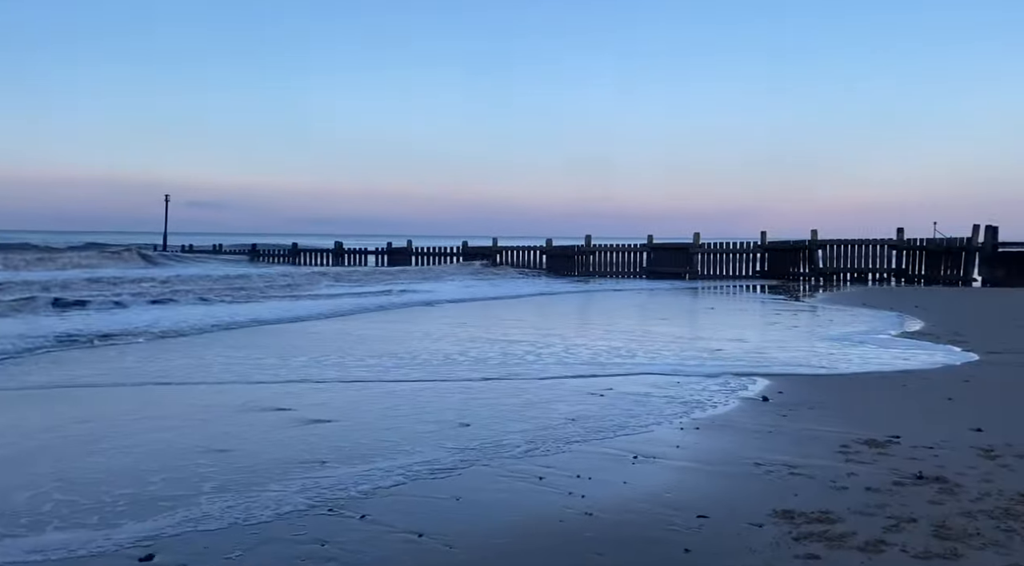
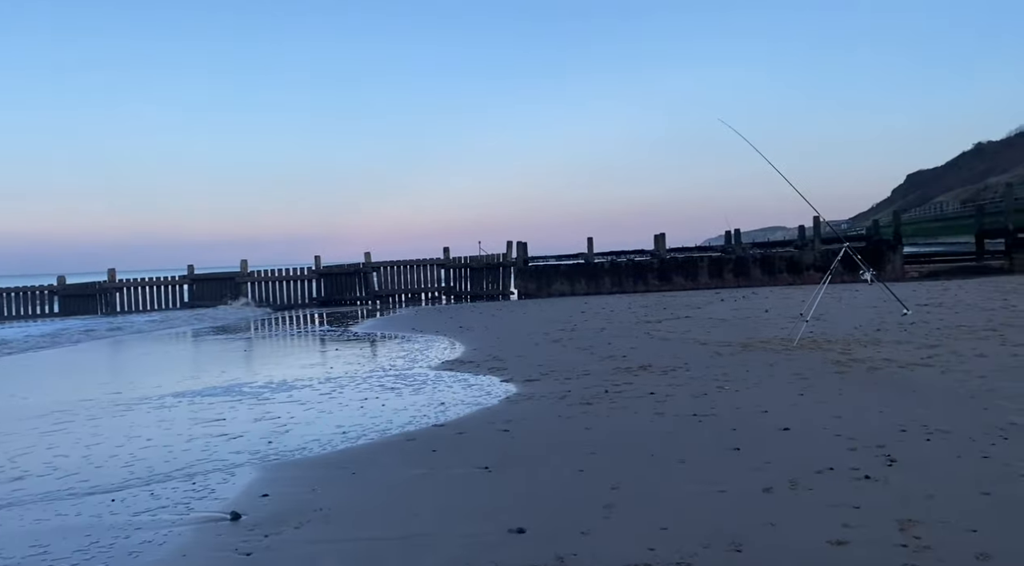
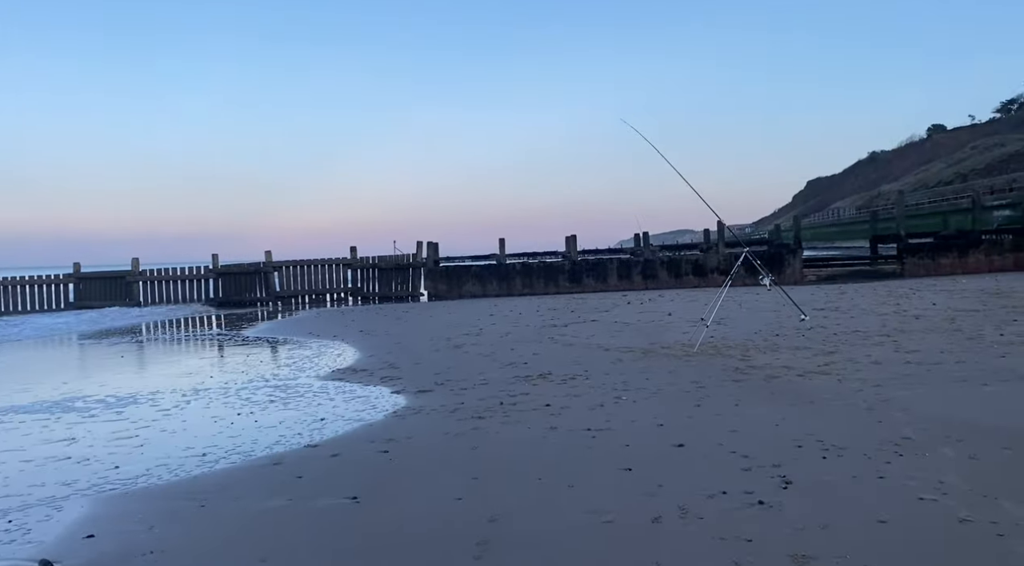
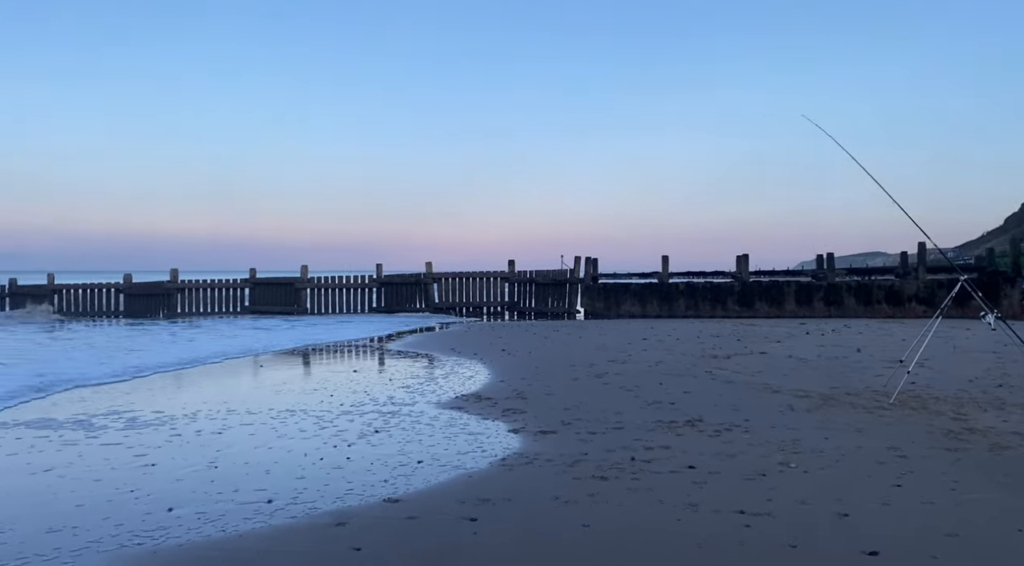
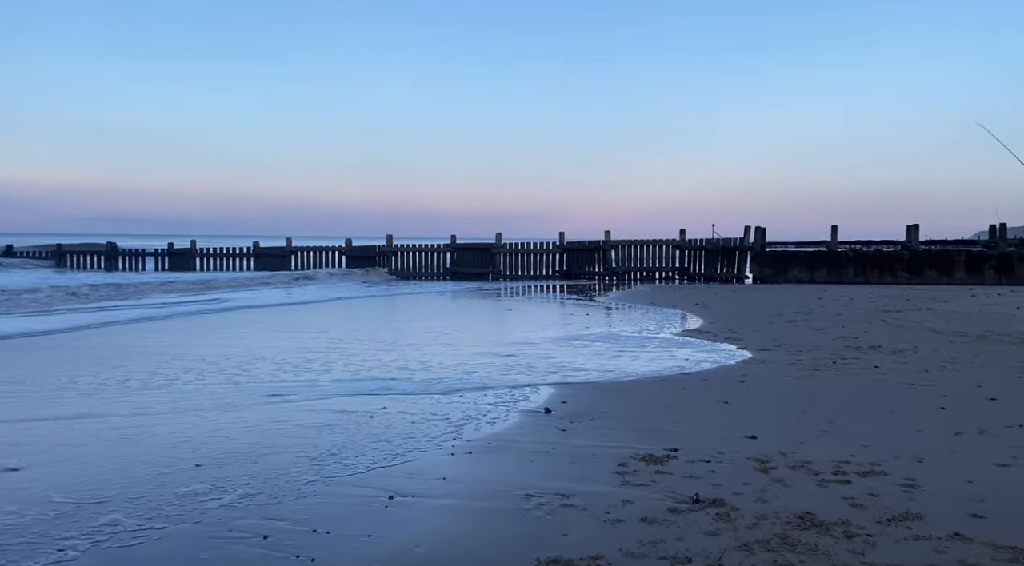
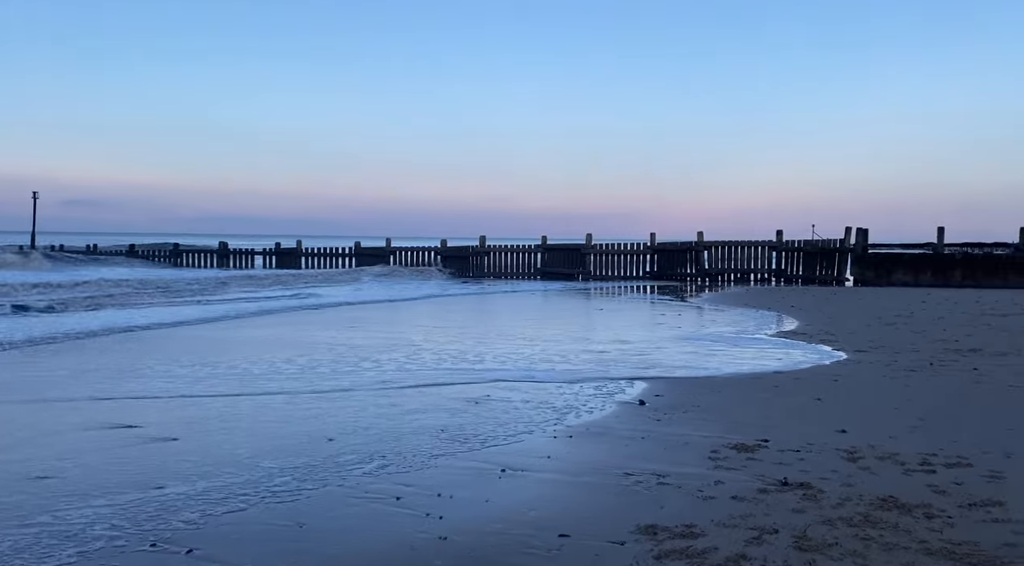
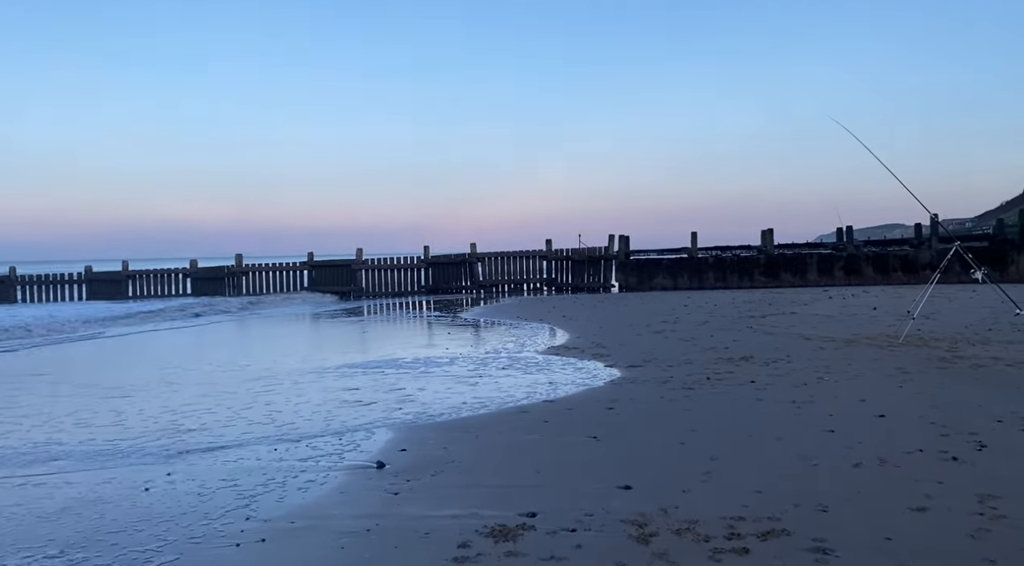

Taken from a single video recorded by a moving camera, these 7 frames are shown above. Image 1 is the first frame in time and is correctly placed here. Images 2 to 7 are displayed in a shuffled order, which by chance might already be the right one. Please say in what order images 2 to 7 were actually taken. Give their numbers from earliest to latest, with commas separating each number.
6, 5, 7, 2, 3, 4
